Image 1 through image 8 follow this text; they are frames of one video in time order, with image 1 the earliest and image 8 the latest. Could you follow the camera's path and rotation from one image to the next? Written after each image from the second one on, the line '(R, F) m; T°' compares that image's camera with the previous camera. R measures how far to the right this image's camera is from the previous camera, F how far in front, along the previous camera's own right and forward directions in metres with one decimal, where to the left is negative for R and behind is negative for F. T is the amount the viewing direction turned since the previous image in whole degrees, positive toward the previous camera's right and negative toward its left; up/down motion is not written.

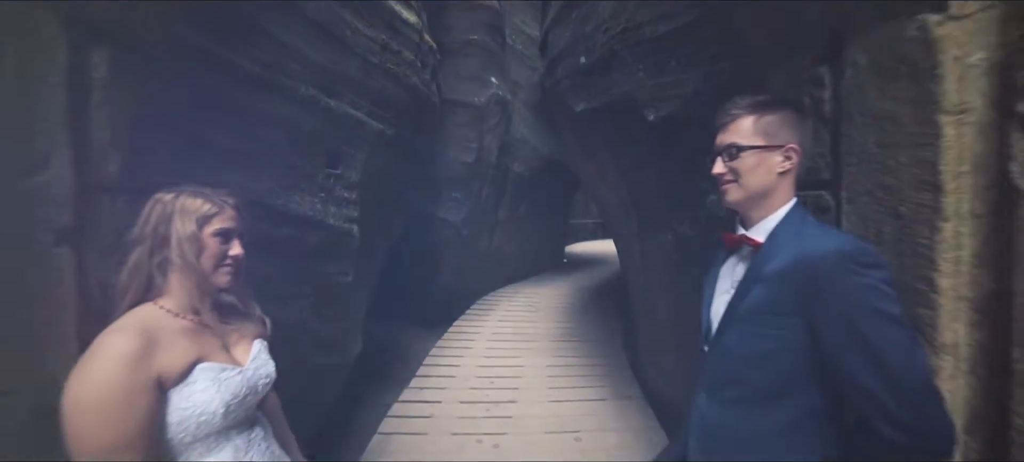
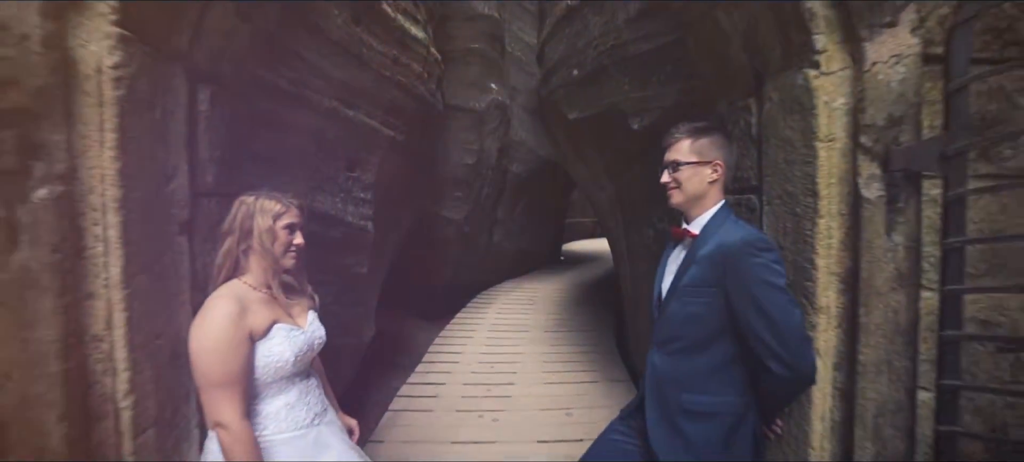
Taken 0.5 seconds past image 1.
(0.0, -0.3) m; 0°
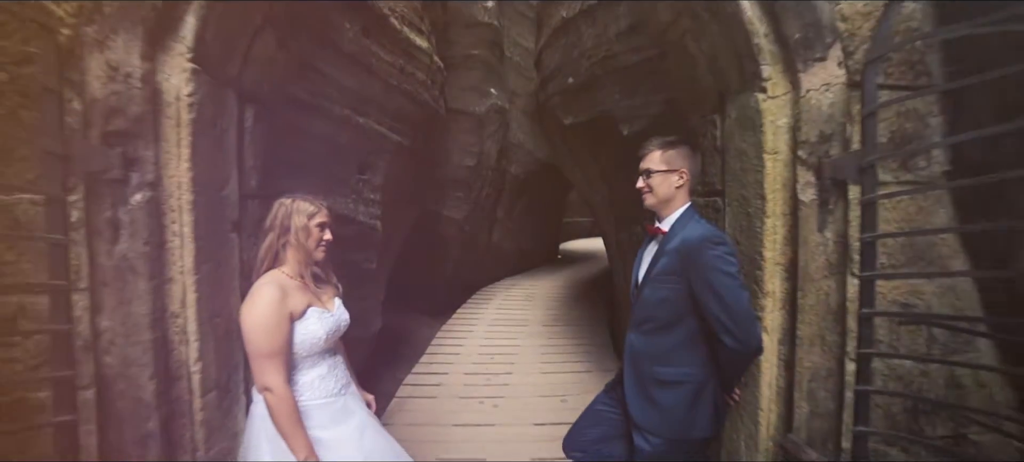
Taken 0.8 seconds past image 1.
(0.0, -0.2) m; 0°
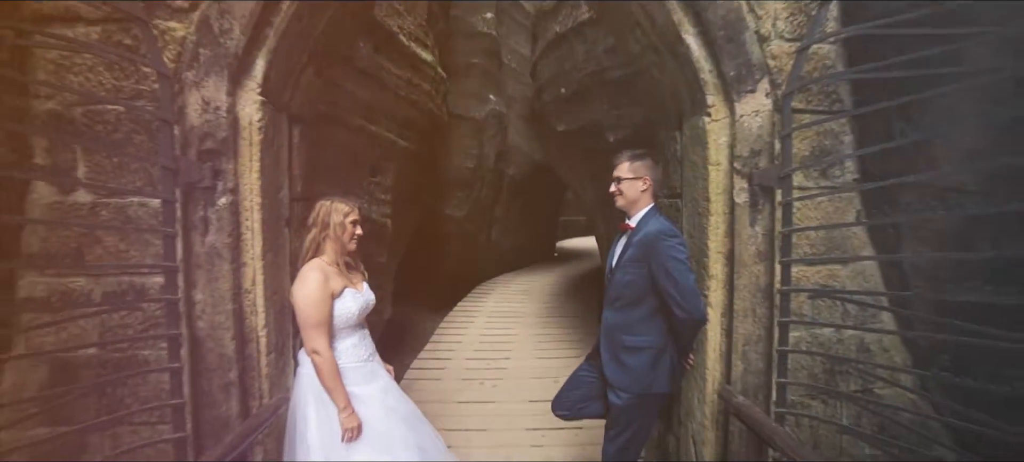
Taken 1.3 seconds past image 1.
(0.0, -0.3) m; 0°
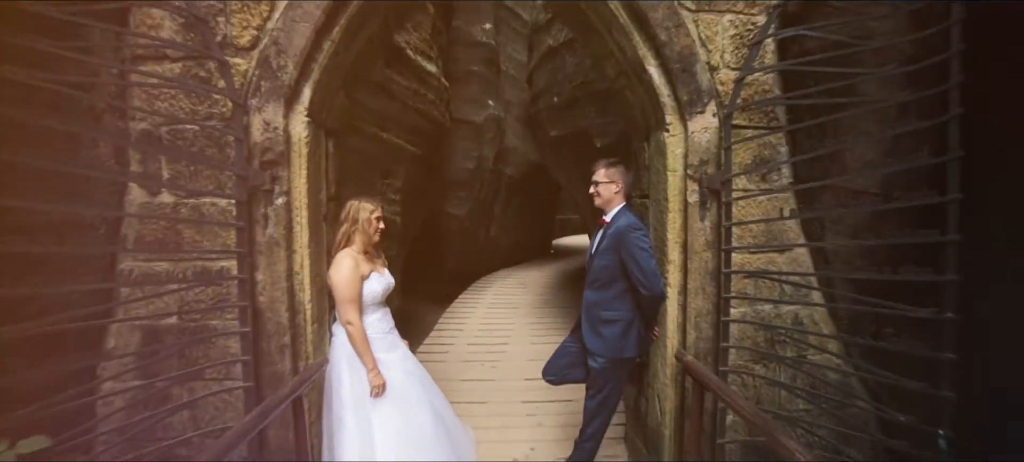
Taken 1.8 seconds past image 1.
(0.0, -0.4) m; 0°
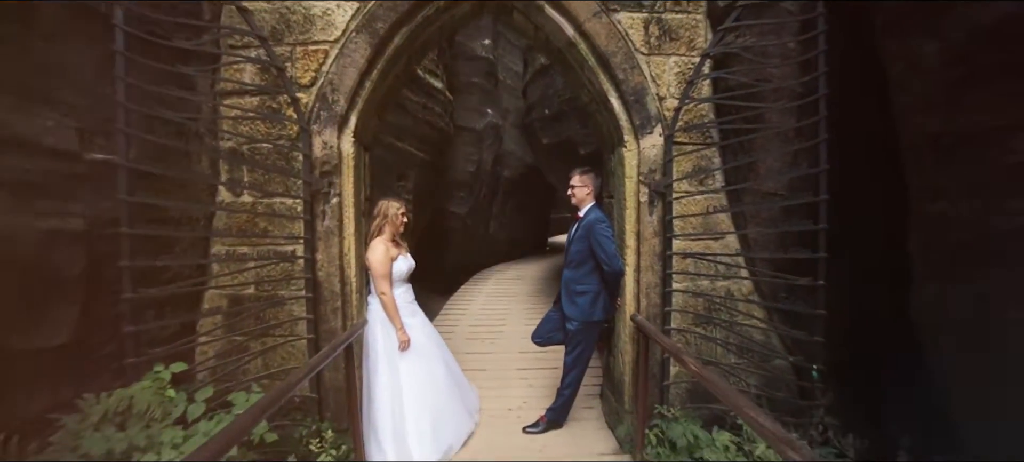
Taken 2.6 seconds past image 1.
(0.0, -0.6) m; 0°
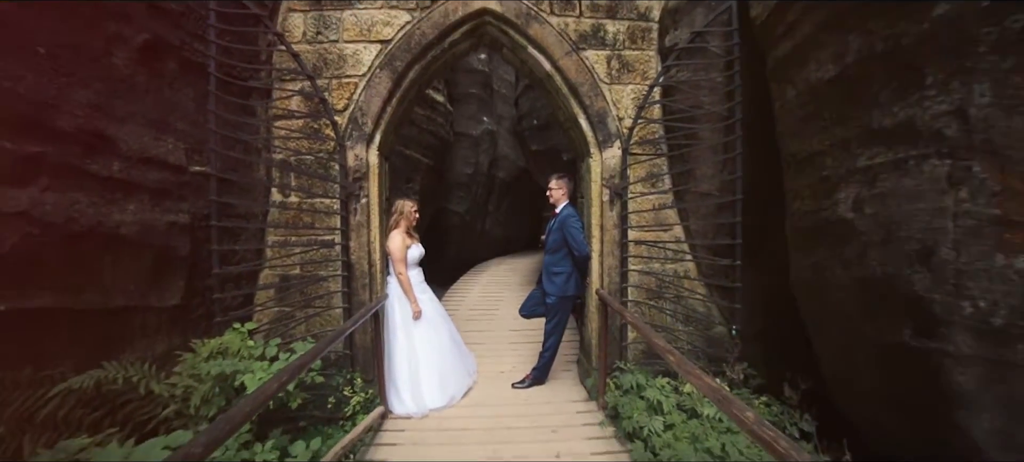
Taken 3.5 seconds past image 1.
(+0.1, -0.7) m; 0°
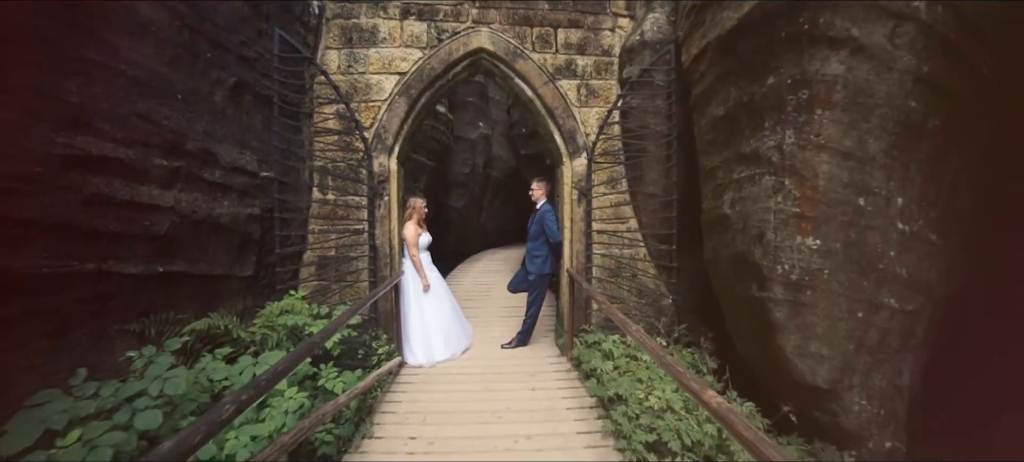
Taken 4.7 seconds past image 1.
(+0.1, -0.8) m; +1°
